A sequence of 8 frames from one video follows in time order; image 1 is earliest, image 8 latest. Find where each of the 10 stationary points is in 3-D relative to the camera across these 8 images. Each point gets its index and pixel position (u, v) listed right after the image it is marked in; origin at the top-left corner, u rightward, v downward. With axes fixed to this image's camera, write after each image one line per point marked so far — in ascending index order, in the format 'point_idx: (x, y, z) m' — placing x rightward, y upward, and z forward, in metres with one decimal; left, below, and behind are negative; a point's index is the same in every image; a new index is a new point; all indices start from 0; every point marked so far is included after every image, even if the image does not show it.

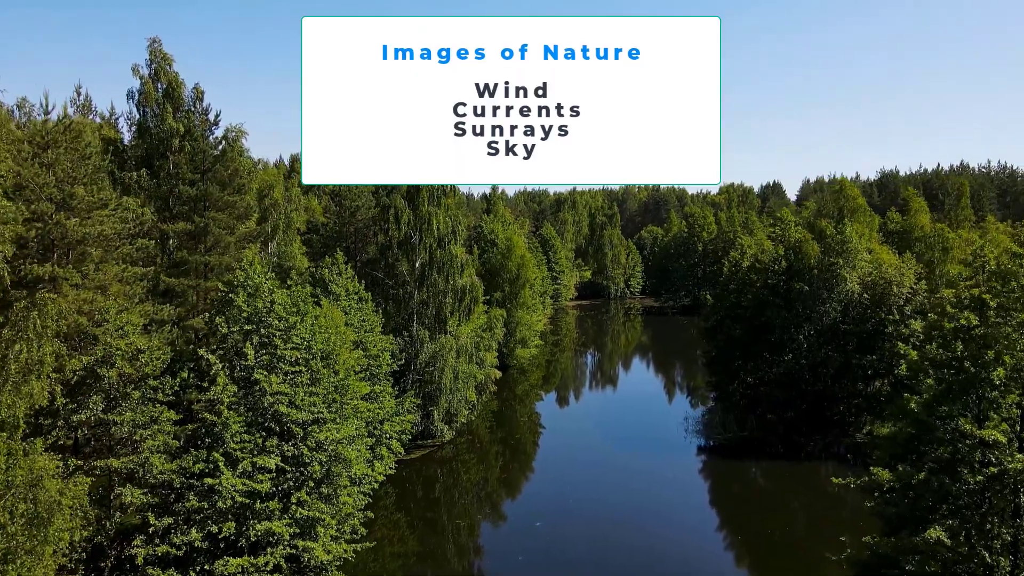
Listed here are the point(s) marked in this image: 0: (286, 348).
0: (-7.1, -1.9, +17.8) m
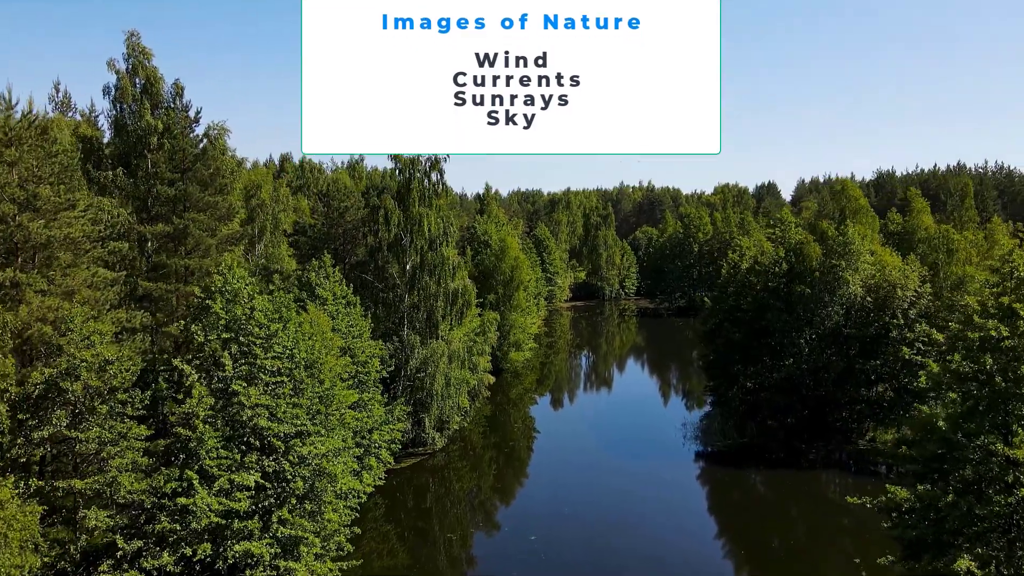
0: (-7.3, -2.1, +16.8) m
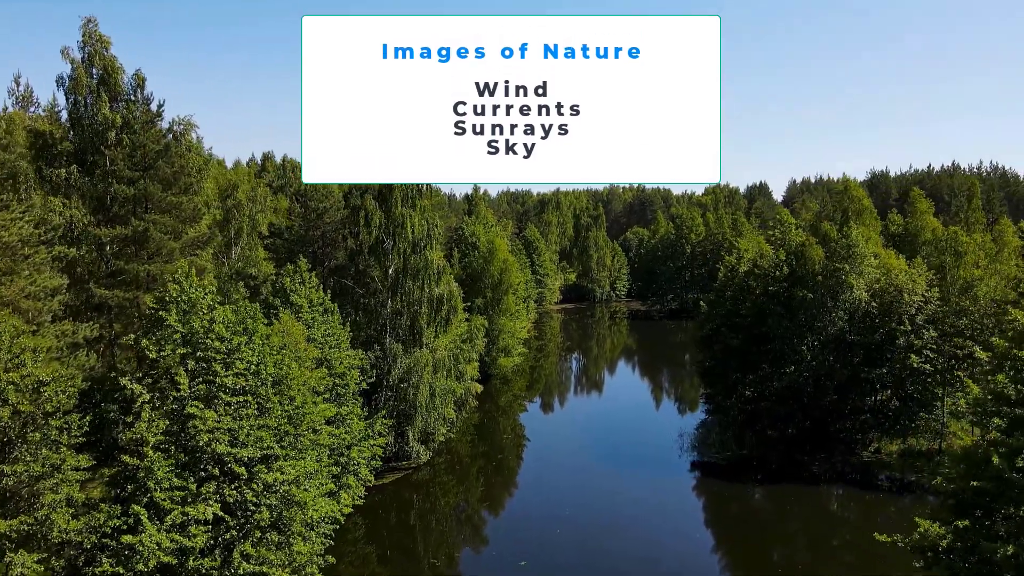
0: (-7.7, -2.3, +15.2) m
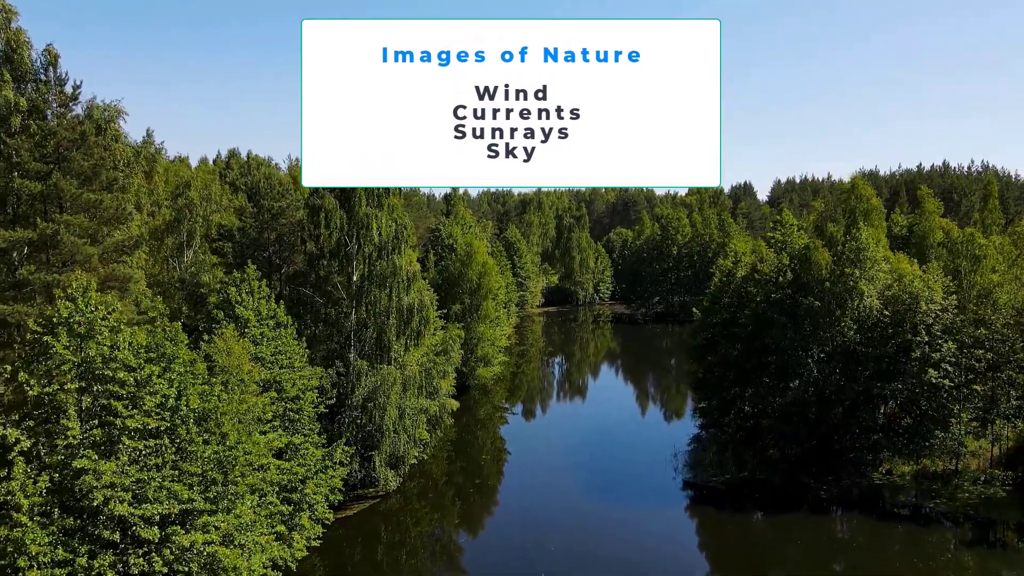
0: (-8.2, -2.7, +12.2) m
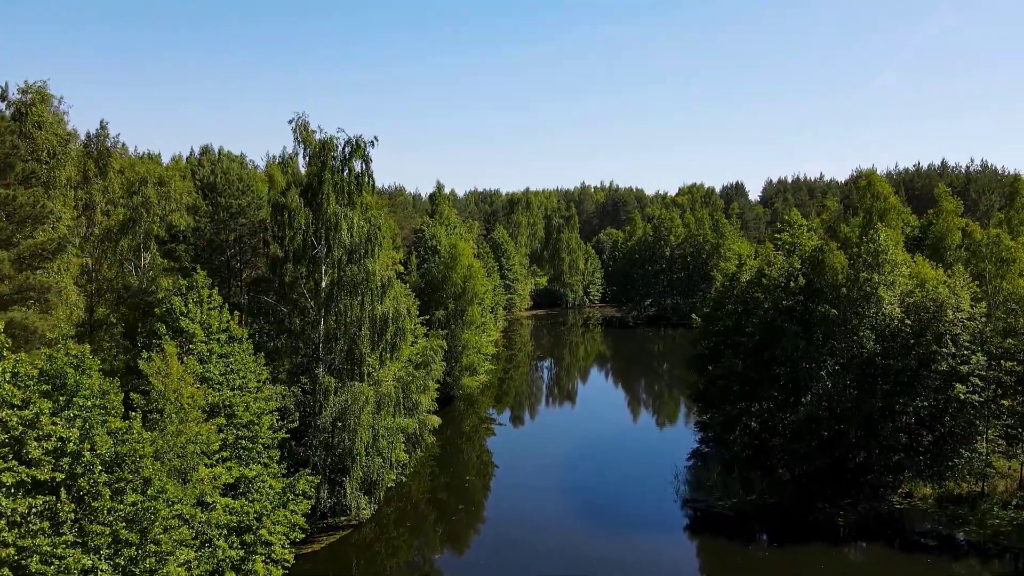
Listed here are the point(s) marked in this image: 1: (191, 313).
0: (-8.5, -3.0, +9.6) m
1: (-10.1, -0.8, +17.7) m
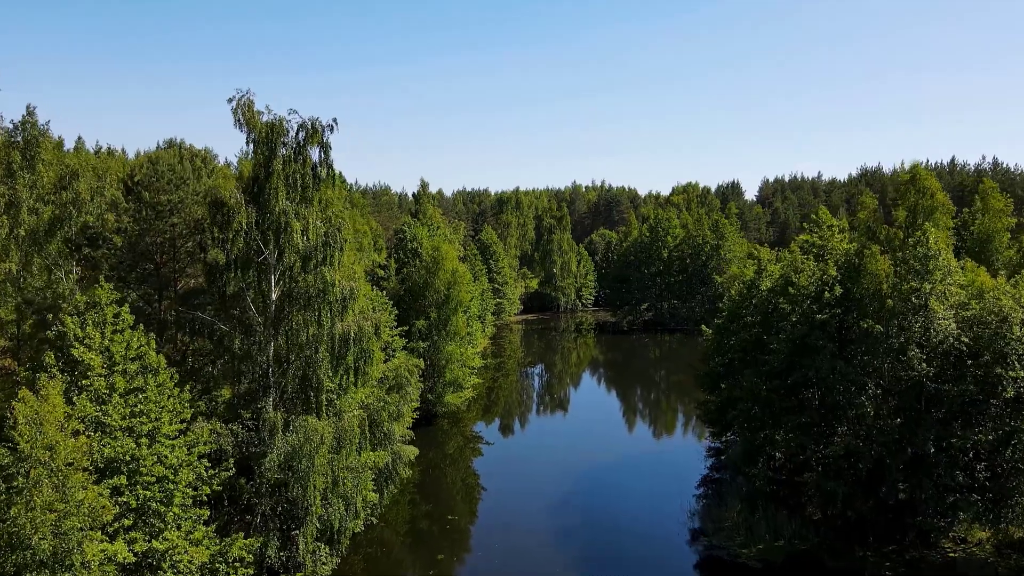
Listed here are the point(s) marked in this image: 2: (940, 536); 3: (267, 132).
0: (-8.6, -3.4, +5.9) m
1: (-10.4, -1.2, +13.9) m
2: (+15.0, -8.7, +19.9) m
3: (-7.6, +4.8, +17.6) m
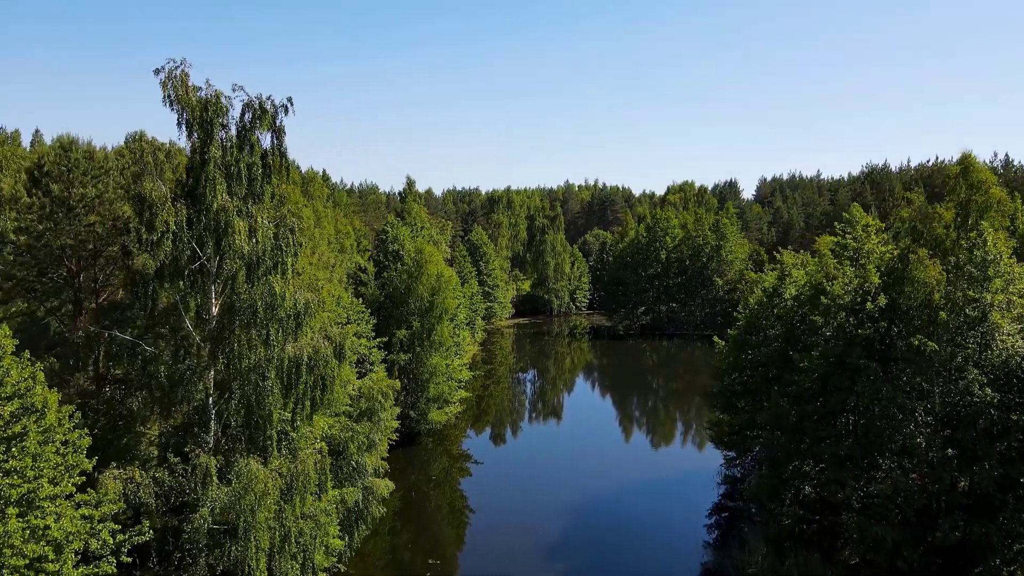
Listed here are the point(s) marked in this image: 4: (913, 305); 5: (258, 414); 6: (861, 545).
0: (-8.7, -3.8, +2.8) m
1: (-10.6, -1.6, +10.8) m
2: (+14.7, -9.0, +17.2) m
3: (-7.9, +4.5, +14.4) m
4: (+12.0, -0.5, +16.9) m
5: (-6.6, -3.2, +14.9) m
6: (+11.1, -8.2, +18.1) m
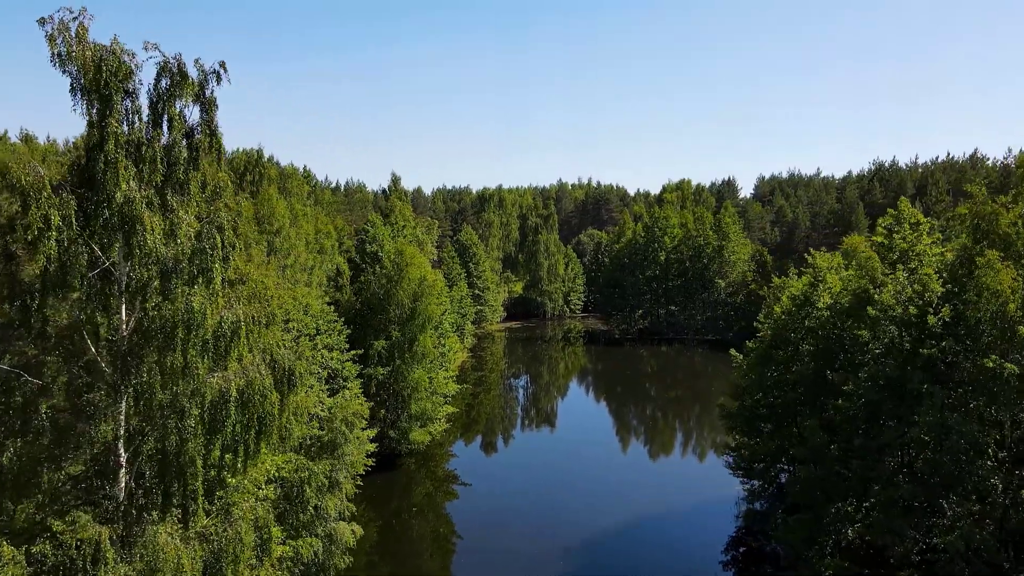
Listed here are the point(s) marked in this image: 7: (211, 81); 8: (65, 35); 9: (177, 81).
0: (-8.8, -4.0, -0.4) m
1: (-10.8, -1.8, +7.6) m
2: (+14.5, -9.2, +14.3) m
3: (-8.2, +4.2, +11.3) m
4: (+11.7, -0.7, +14.0) m
5: (-6.8, -3.5, +11.8) m
6: (+10.8, -8.4, +15.2) m
7: (-6.7, +4.6, +12.6) m
8: (-8.7, +4.9, +11.1) m
9: (-7.1, +4.4, +12.1) m
